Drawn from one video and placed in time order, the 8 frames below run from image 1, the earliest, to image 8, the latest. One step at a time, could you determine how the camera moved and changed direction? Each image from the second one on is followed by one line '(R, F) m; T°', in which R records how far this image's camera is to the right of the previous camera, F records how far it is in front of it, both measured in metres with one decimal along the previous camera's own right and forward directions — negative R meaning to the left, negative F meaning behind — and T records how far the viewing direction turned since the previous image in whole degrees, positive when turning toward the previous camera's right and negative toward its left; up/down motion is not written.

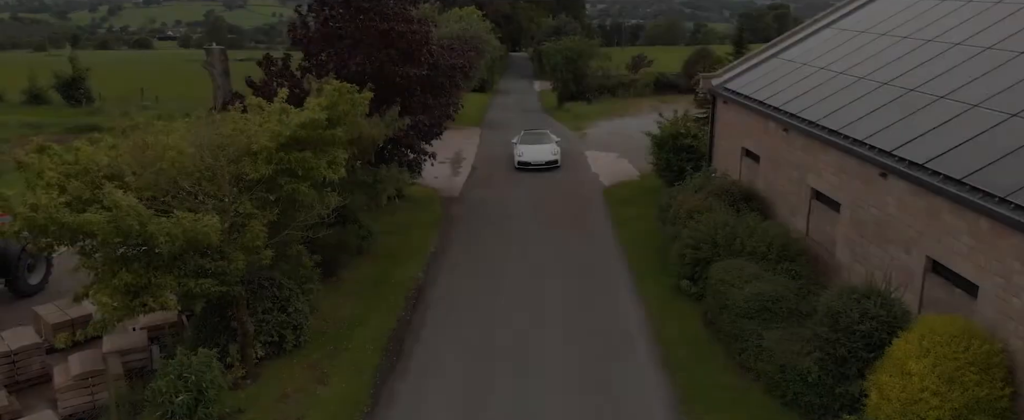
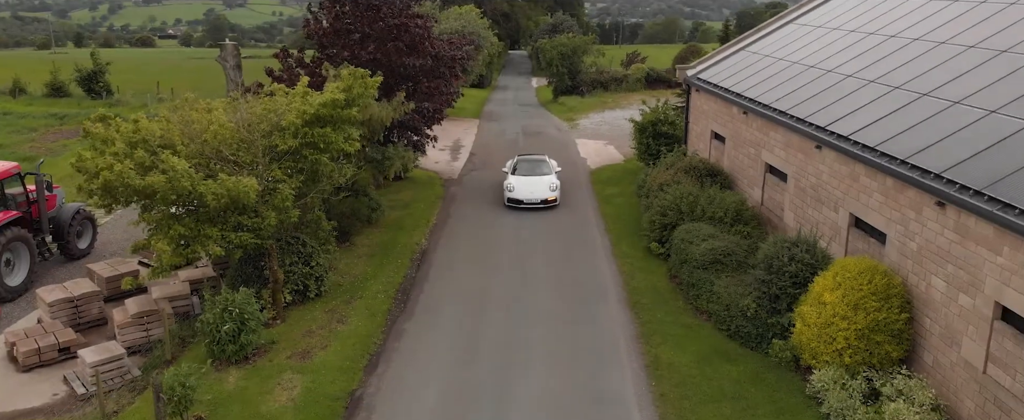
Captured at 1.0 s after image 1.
(+0.2, -2.0) m; 0°
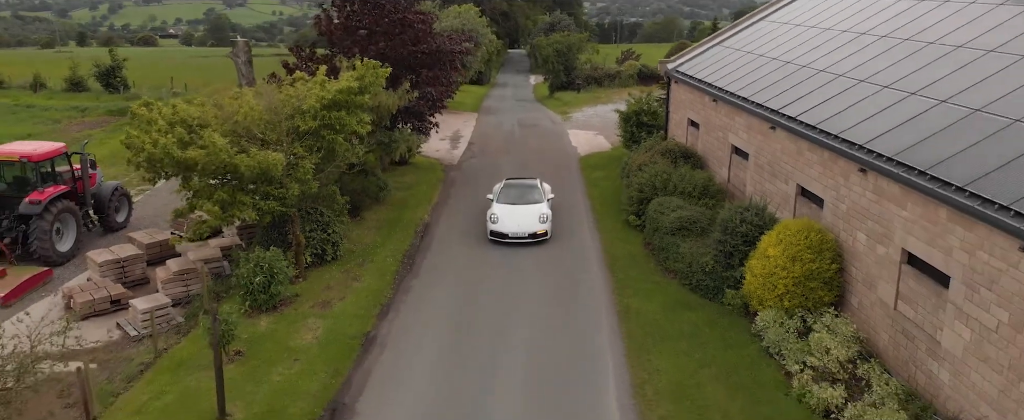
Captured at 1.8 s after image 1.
(+0.2, -2.0) m; 0°
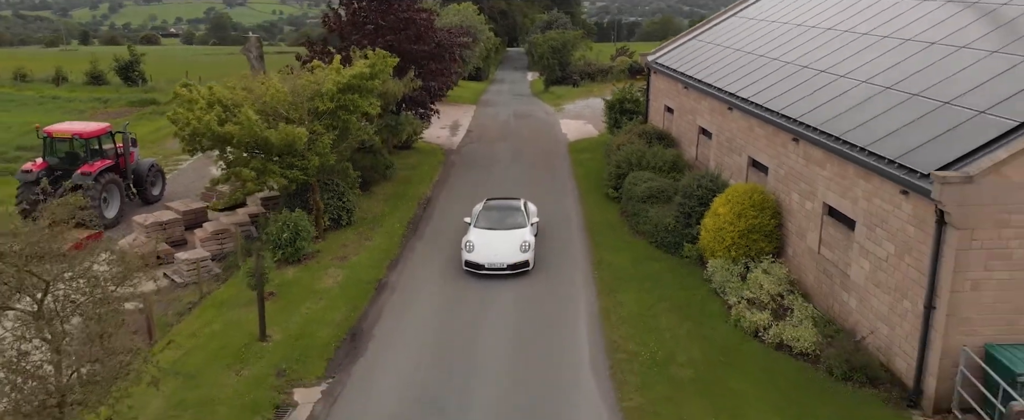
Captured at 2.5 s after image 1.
(+0.2, -2.4) m; 0°
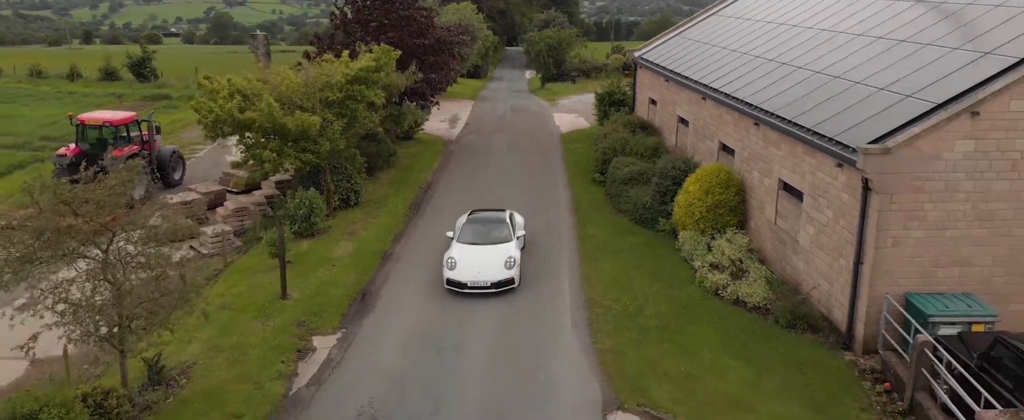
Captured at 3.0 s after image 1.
(+0.2, -1.8) m; 0°
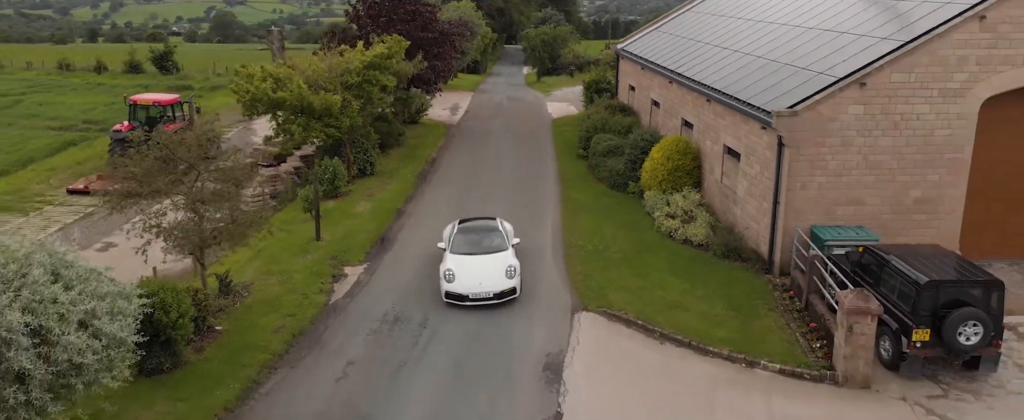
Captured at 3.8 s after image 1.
(+0.2, -3.3) m; 0°
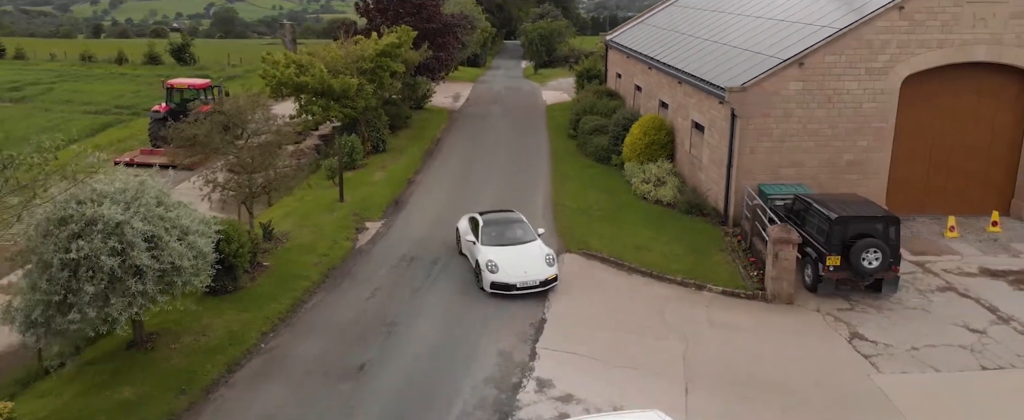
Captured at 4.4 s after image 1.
(+0.1, -2.9) m; 0°
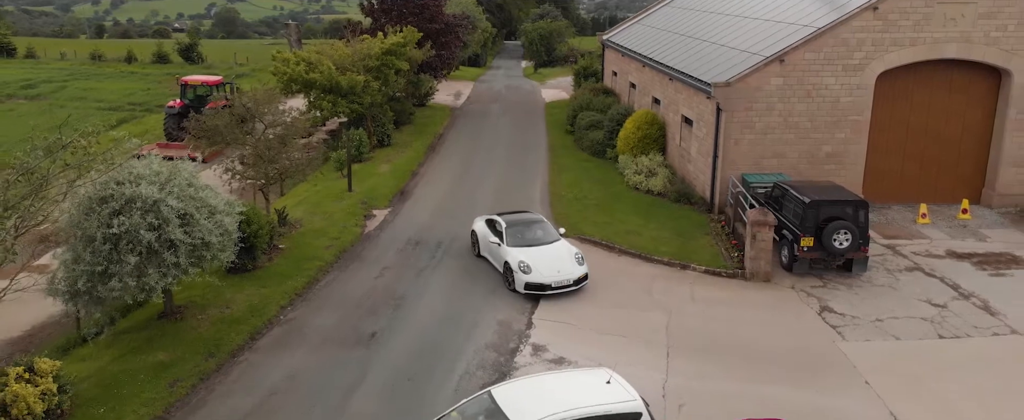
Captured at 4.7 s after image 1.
(0.0, -1.2) m; 0°
